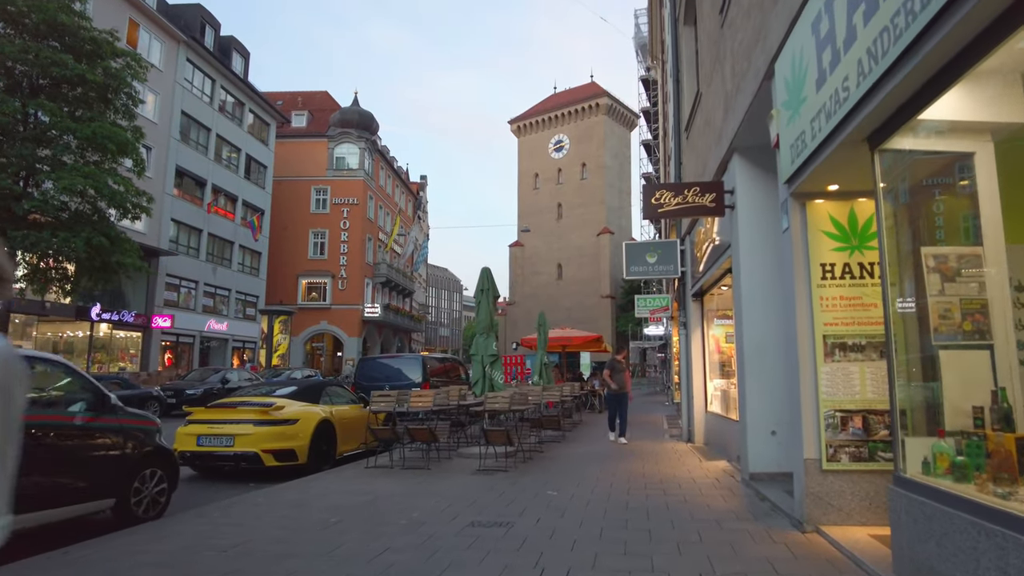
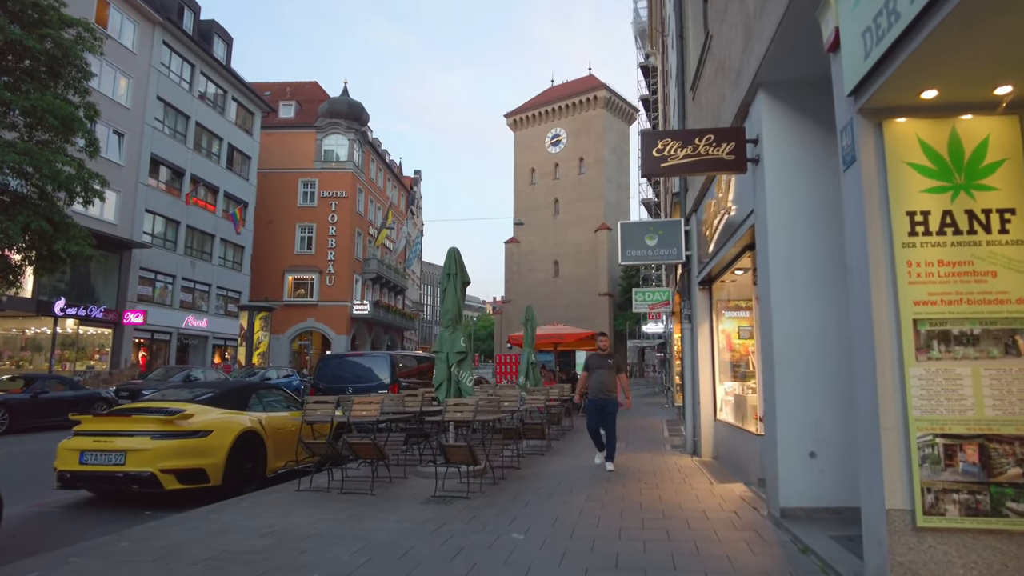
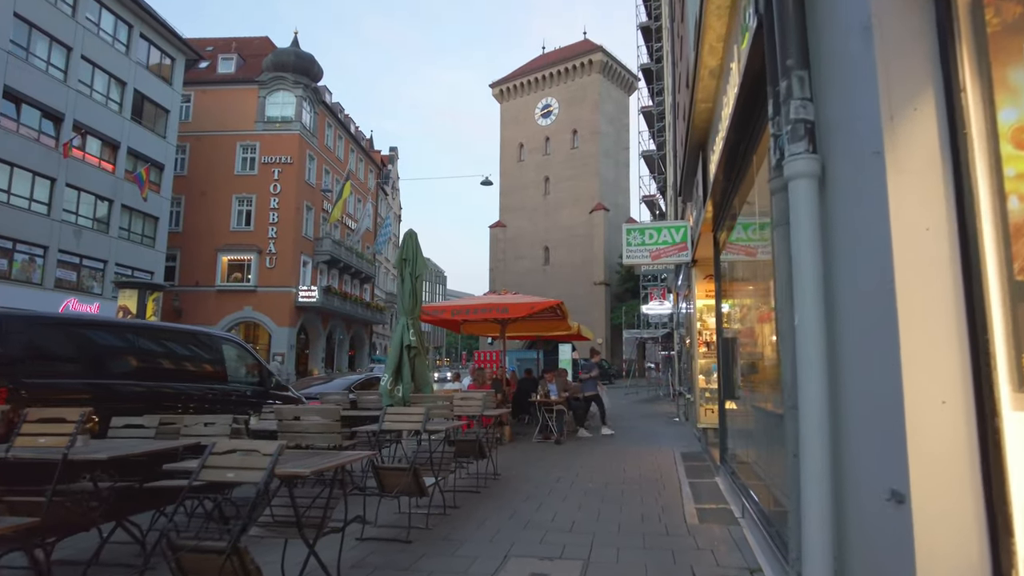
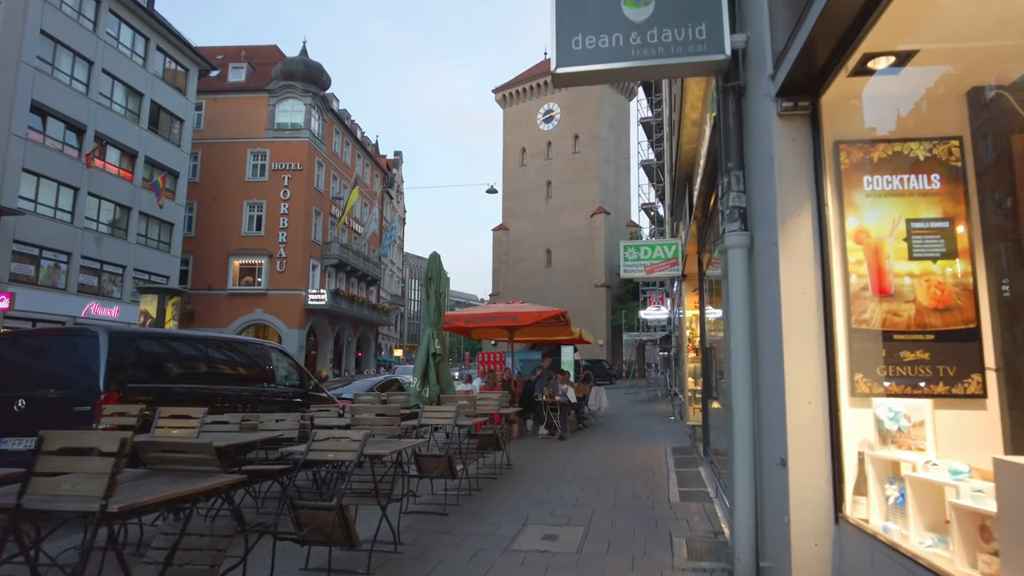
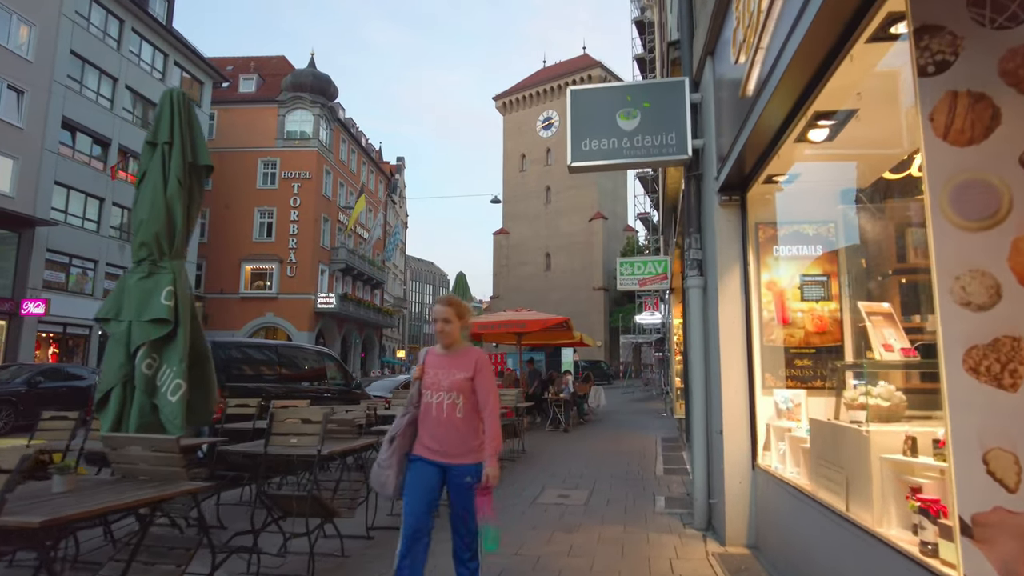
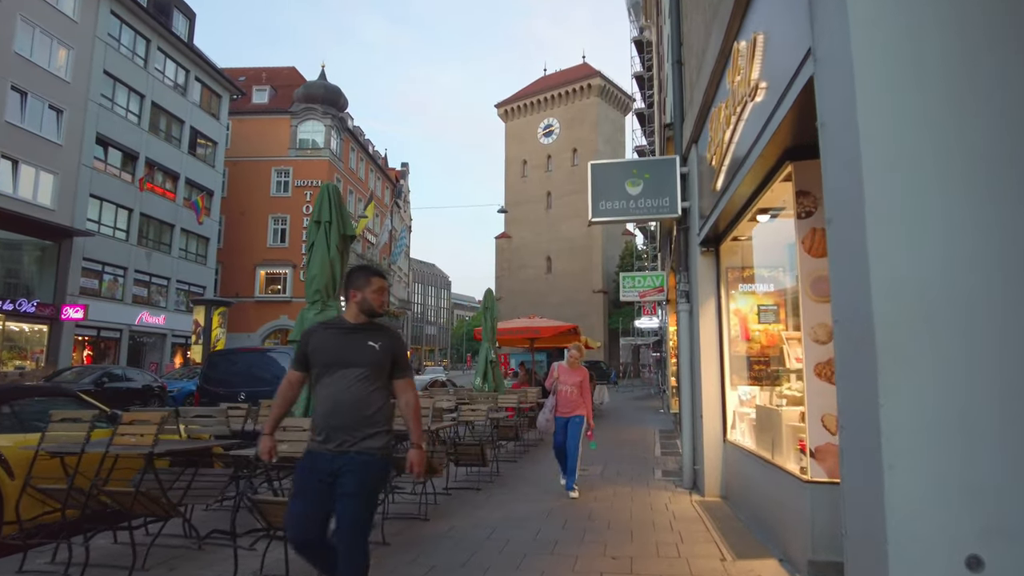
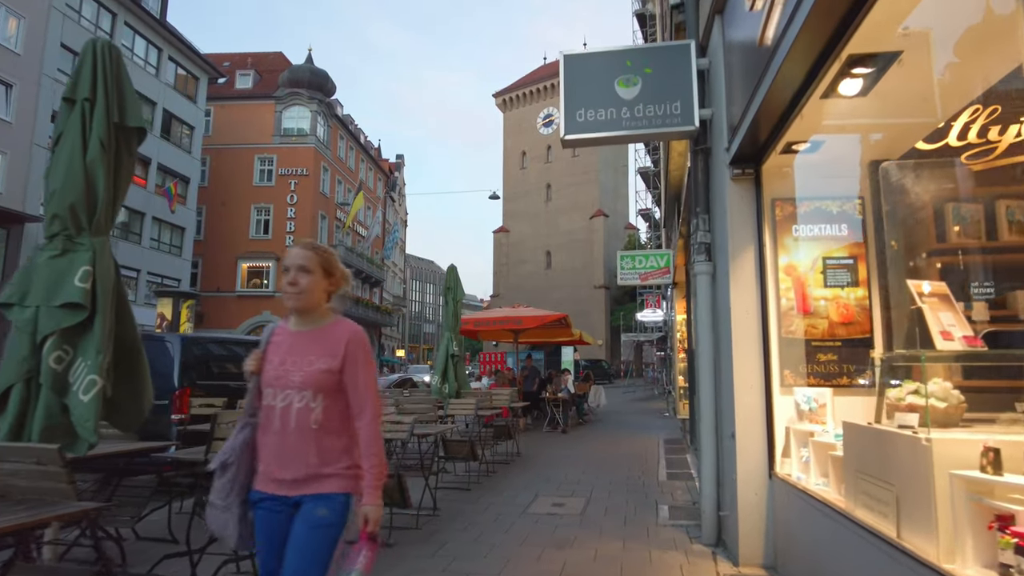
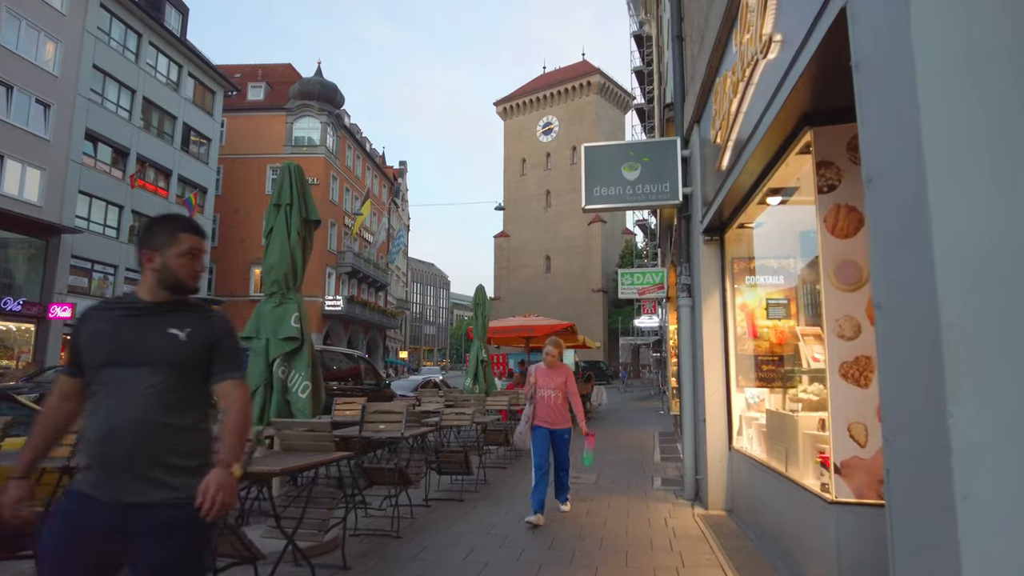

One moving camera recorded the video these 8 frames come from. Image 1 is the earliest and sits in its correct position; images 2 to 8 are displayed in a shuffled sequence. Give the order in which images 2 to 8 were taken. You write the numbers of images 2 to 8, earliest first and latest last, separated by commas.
2, 6, 8, 5, 7, 4, 3
